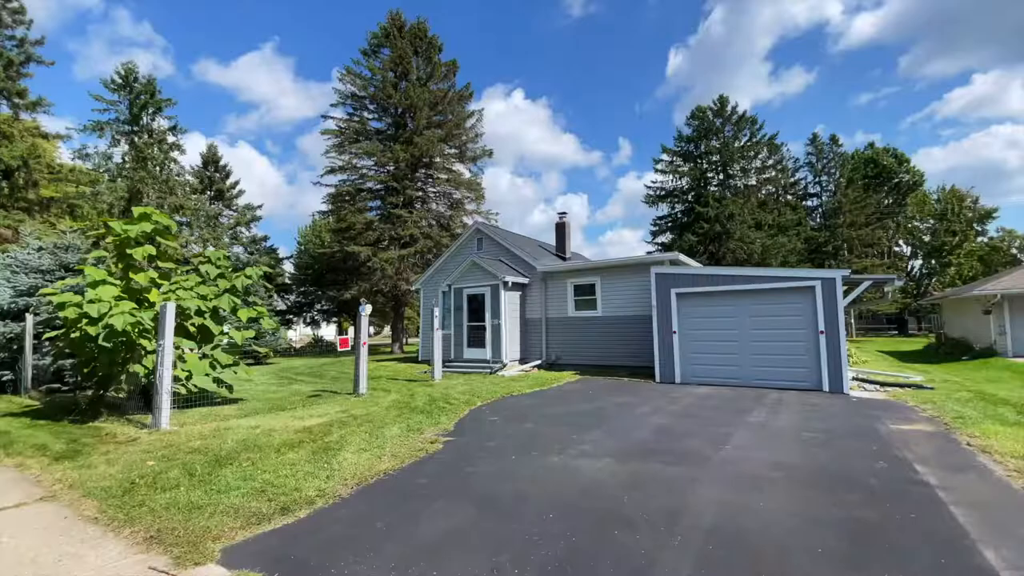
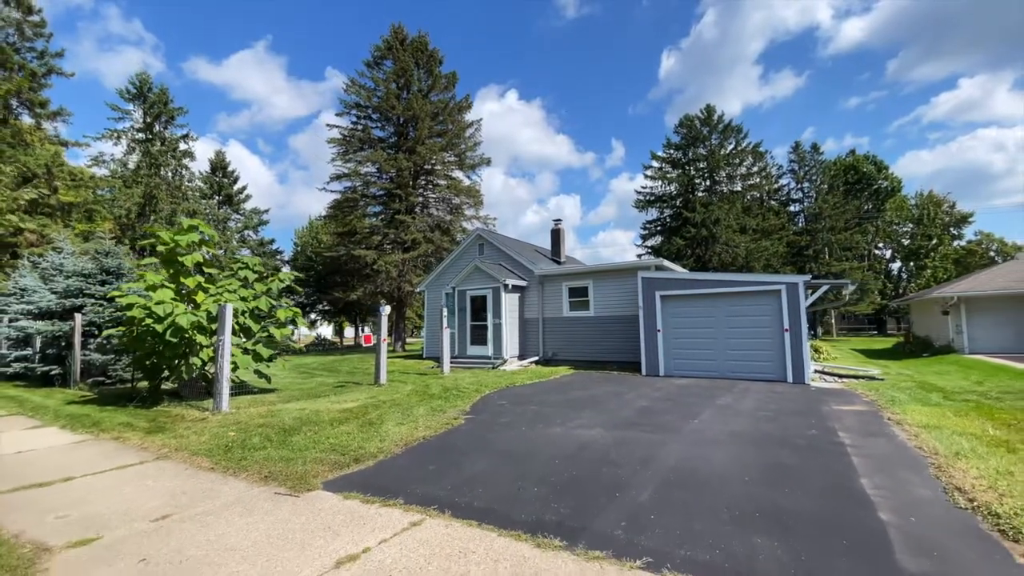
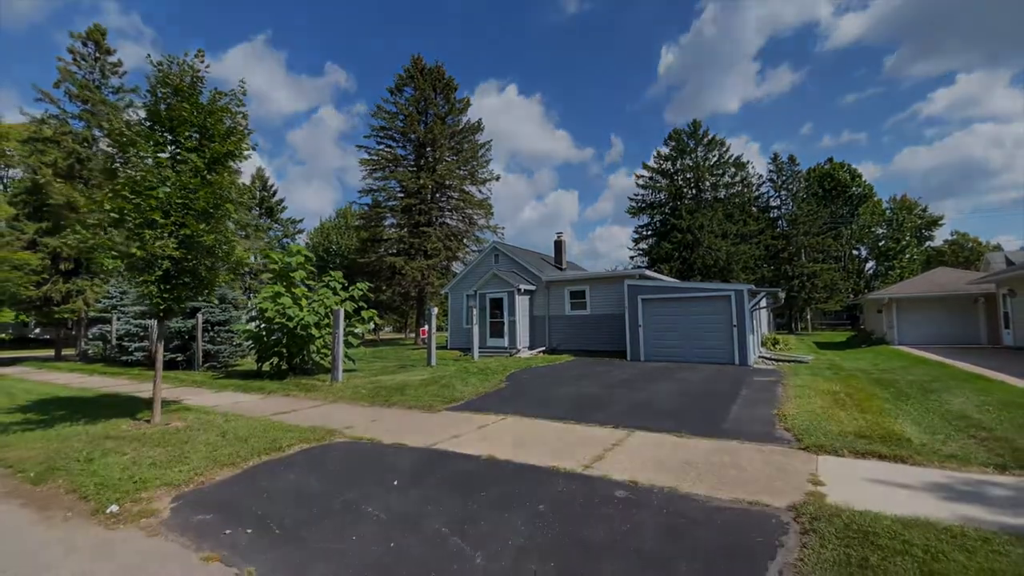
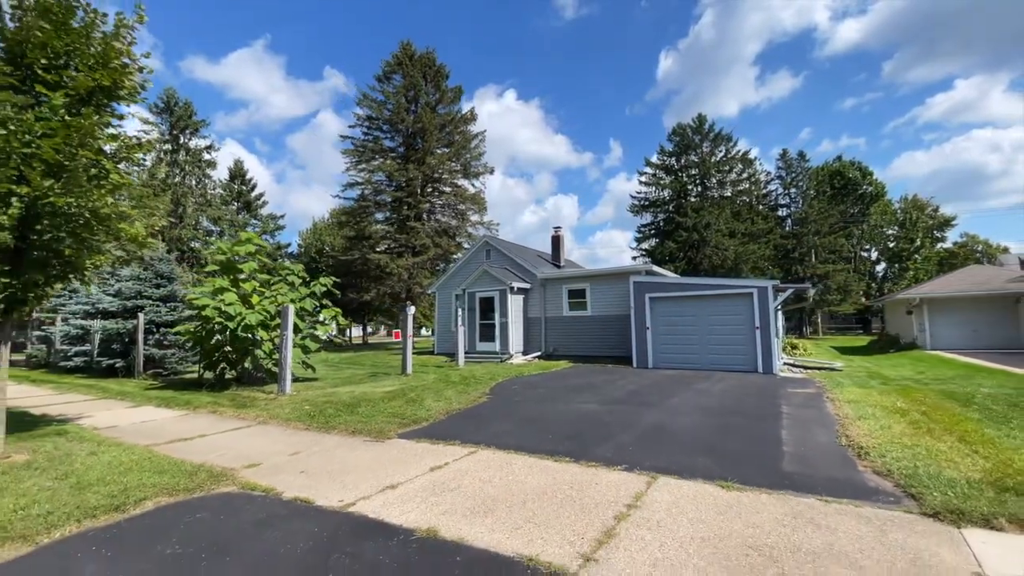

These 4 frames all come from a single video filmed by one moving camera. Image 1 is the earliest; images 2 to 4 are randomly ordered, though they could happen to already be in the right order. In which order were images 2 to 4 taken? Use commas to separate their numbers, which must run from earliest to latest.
2, 4, 3
